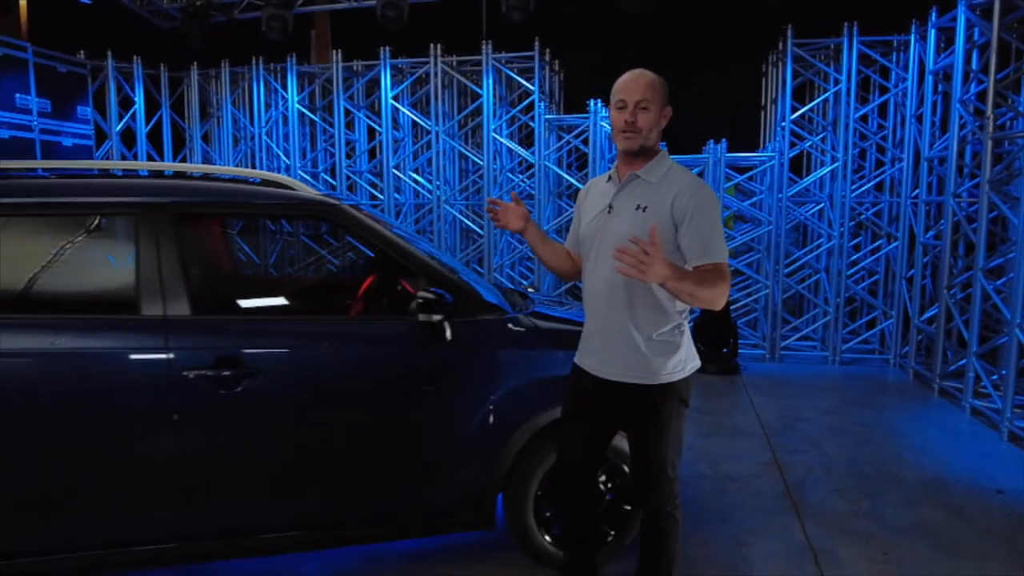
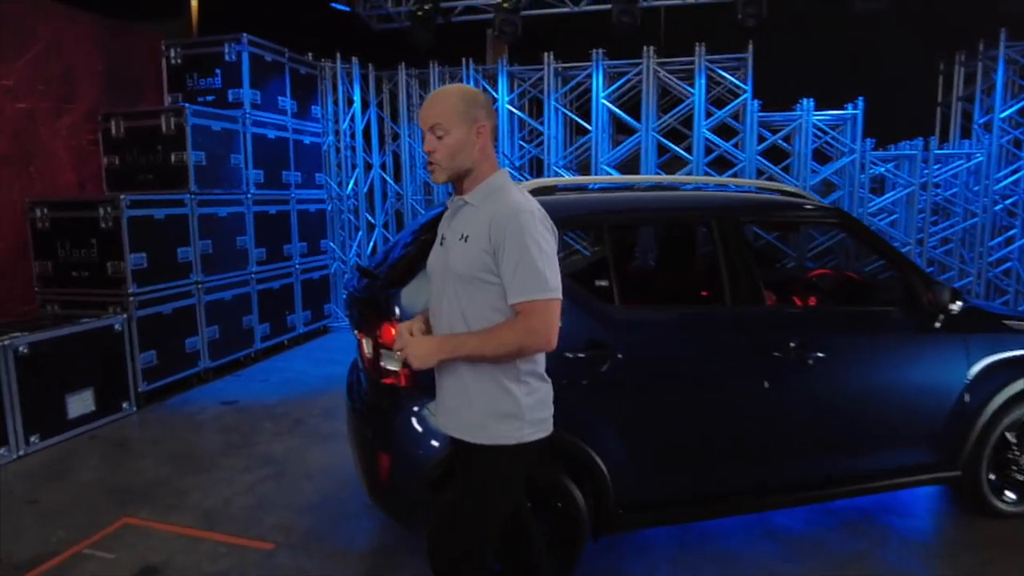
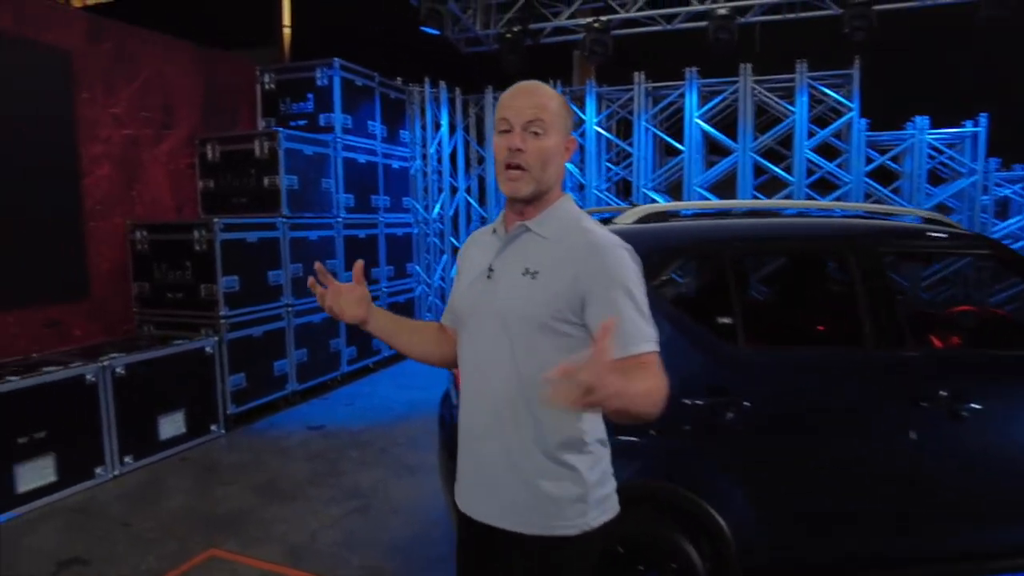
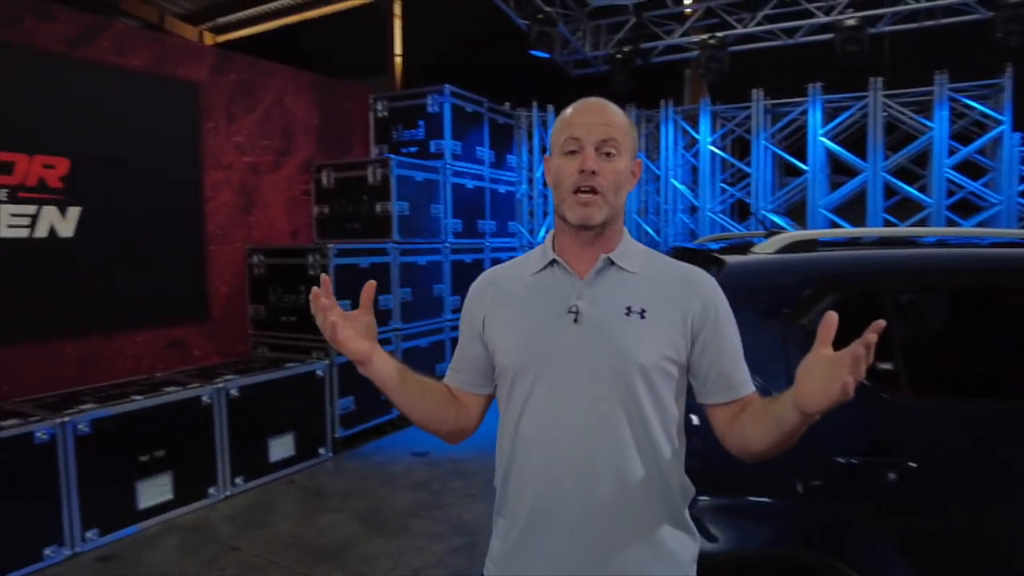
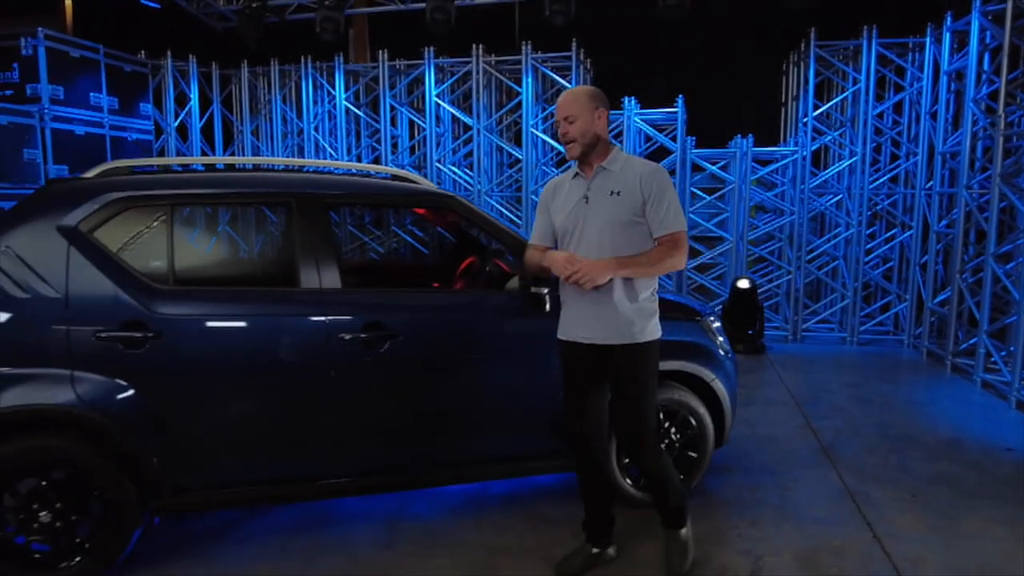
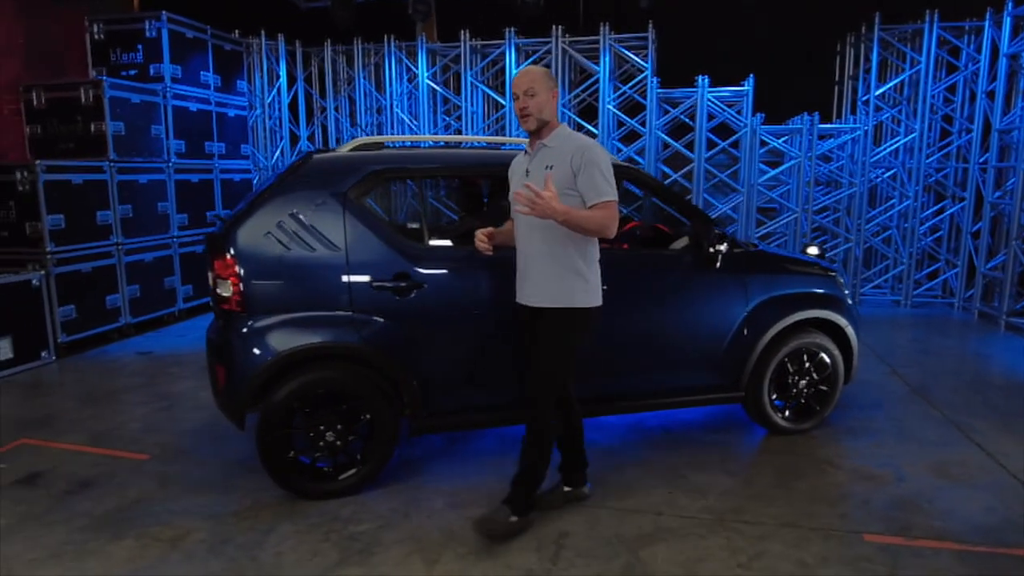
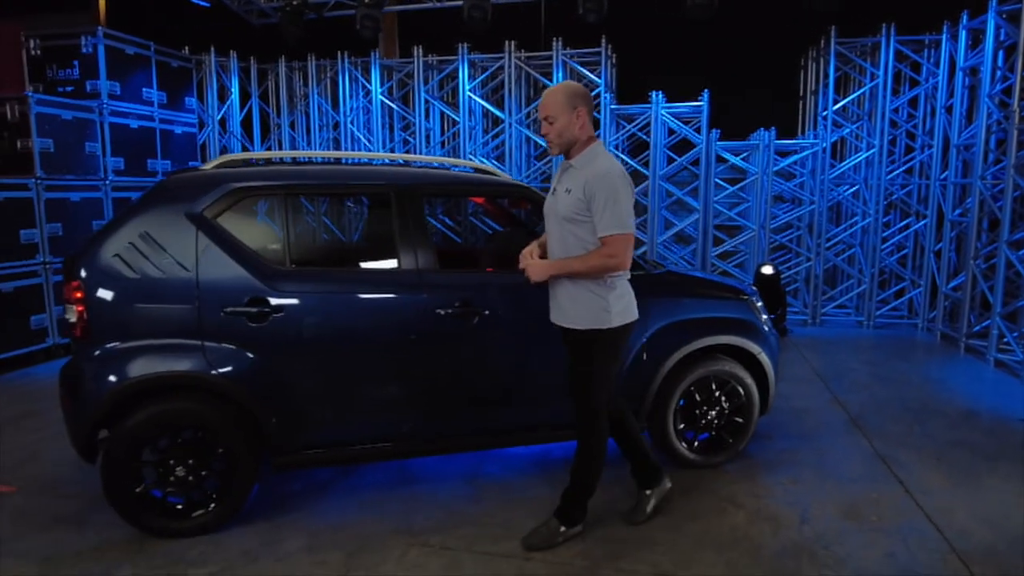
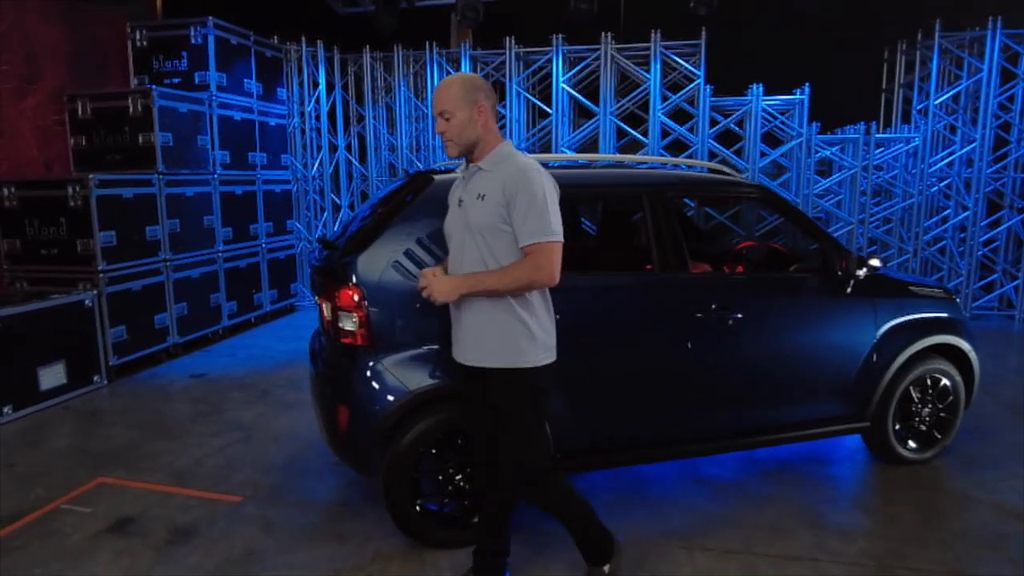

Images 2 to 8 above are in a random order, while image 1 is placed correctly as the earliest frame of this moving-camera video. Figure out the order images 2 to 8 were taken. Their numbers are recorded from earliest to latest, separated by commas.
5, 7, 6, 8, 2, 3, 4
